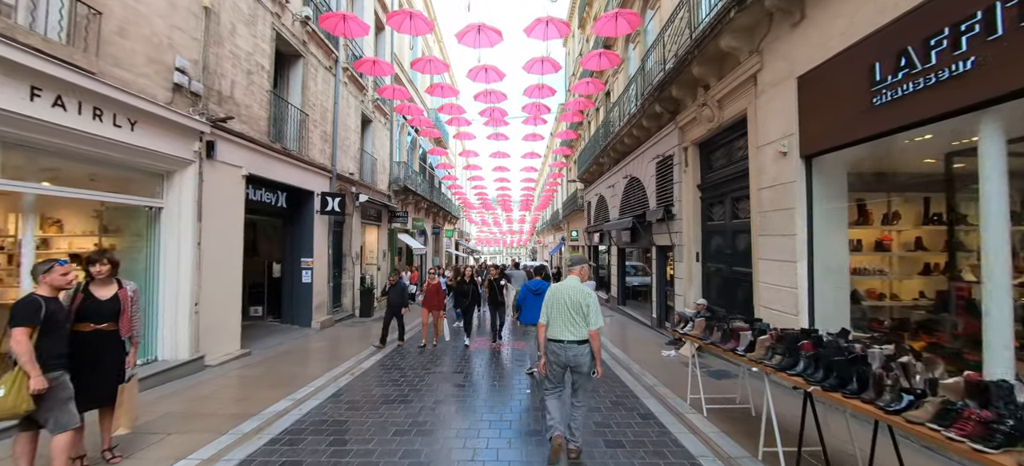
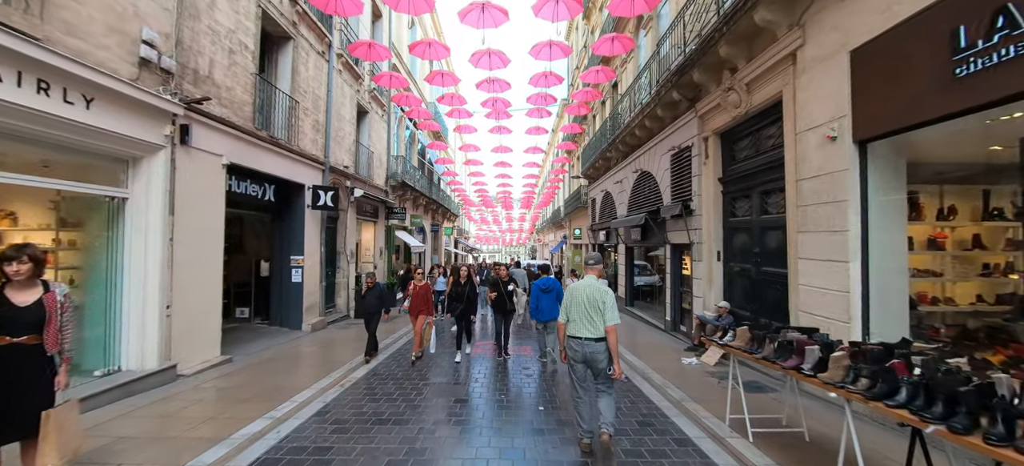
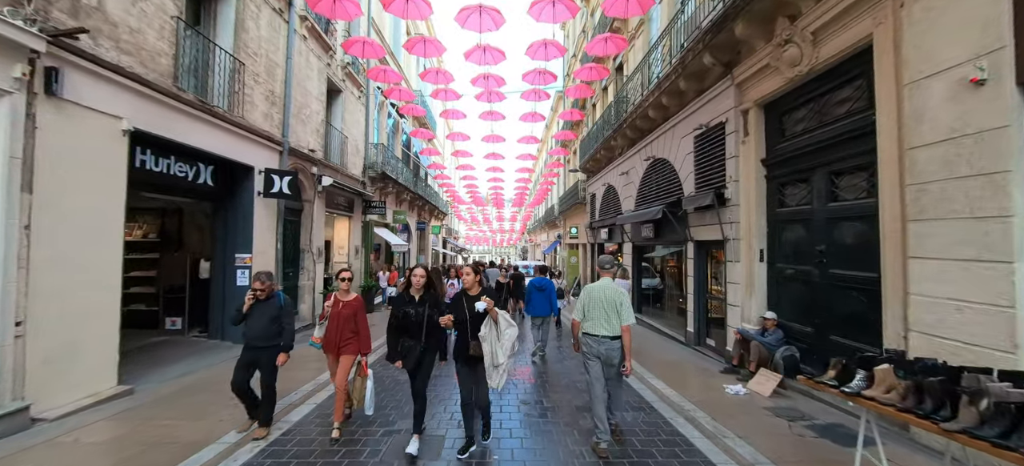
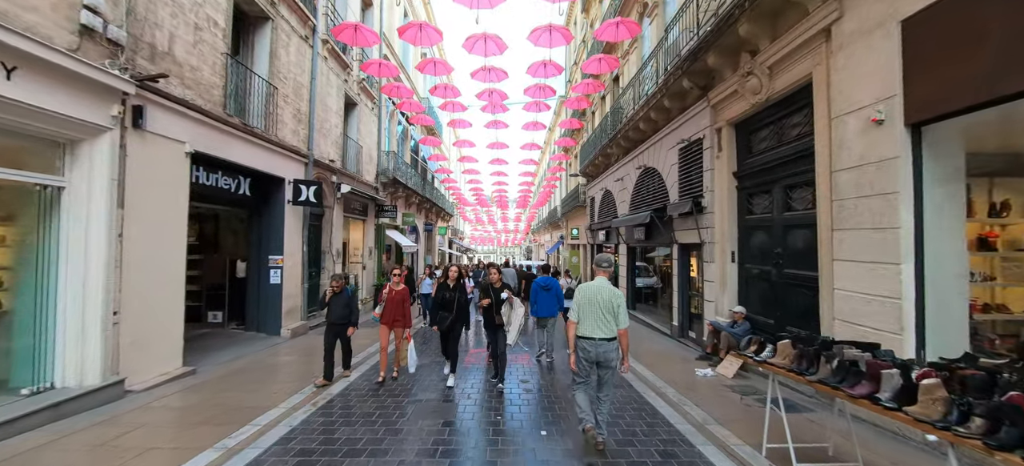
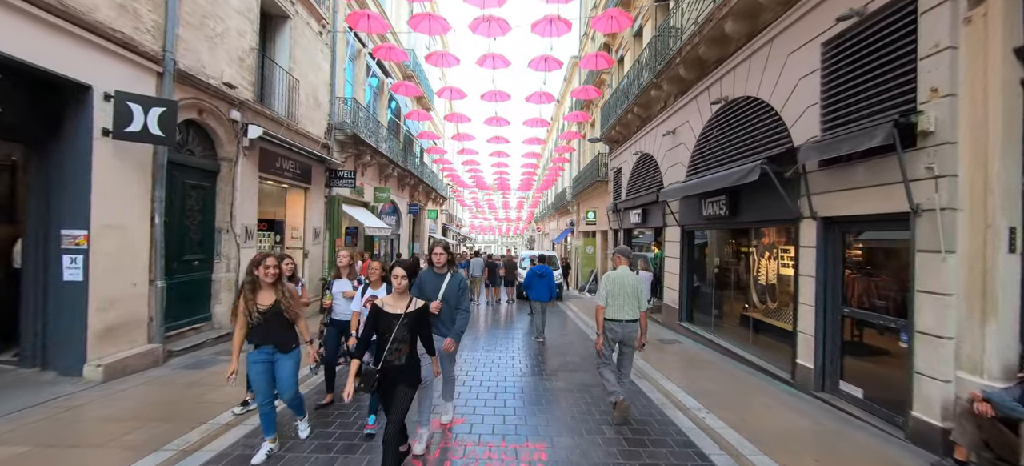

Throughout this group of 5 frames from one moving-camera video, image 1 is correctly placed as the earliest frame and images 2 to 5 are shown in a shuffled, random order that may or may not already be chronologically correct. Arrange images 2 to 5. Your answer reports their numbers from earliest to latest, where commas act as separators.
2, 4, 3, 5
